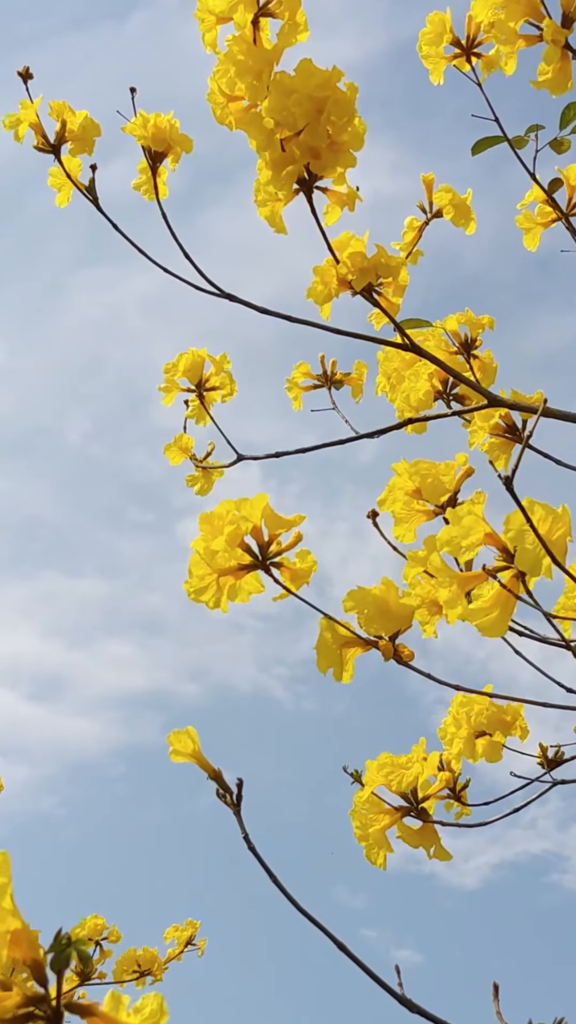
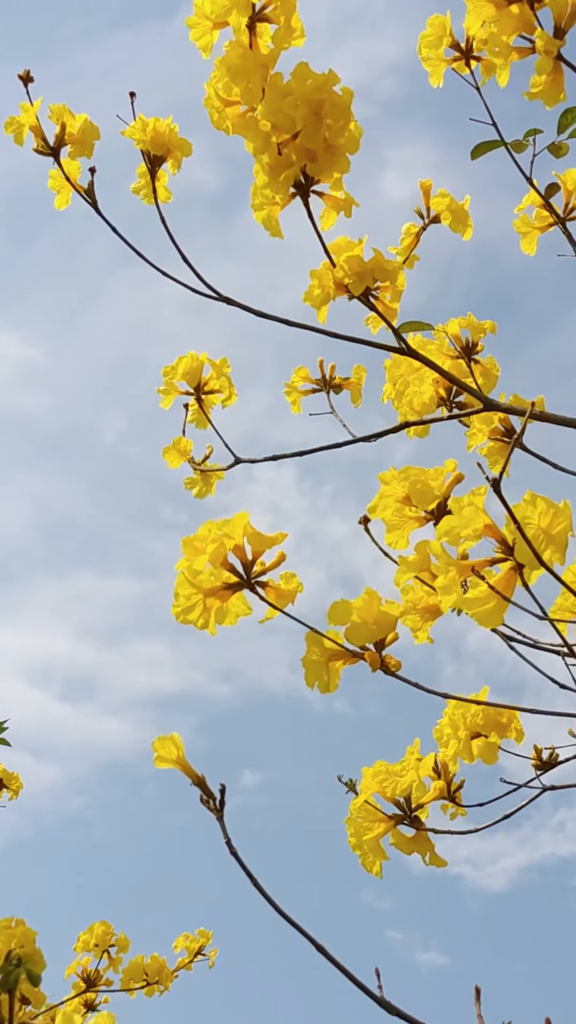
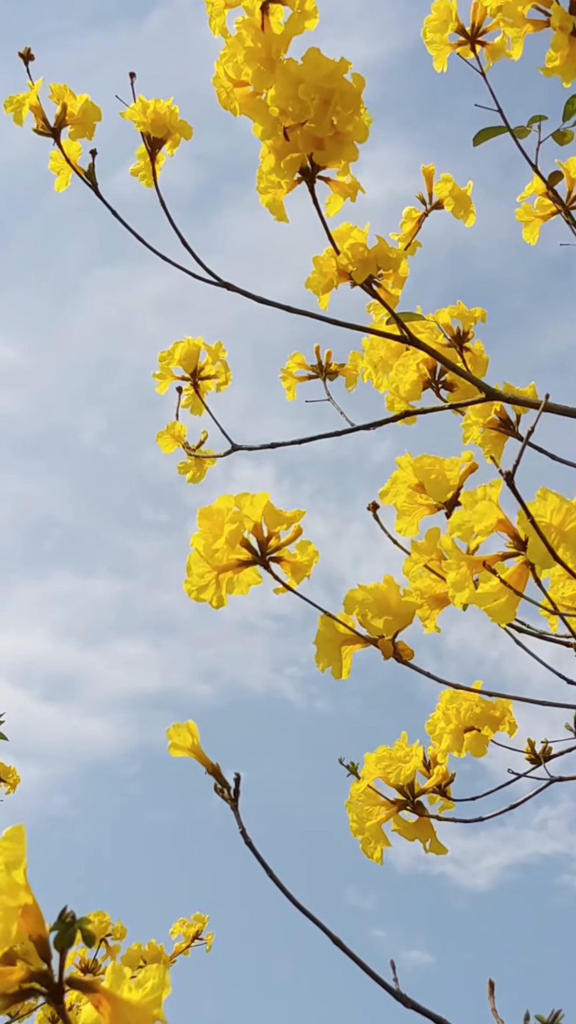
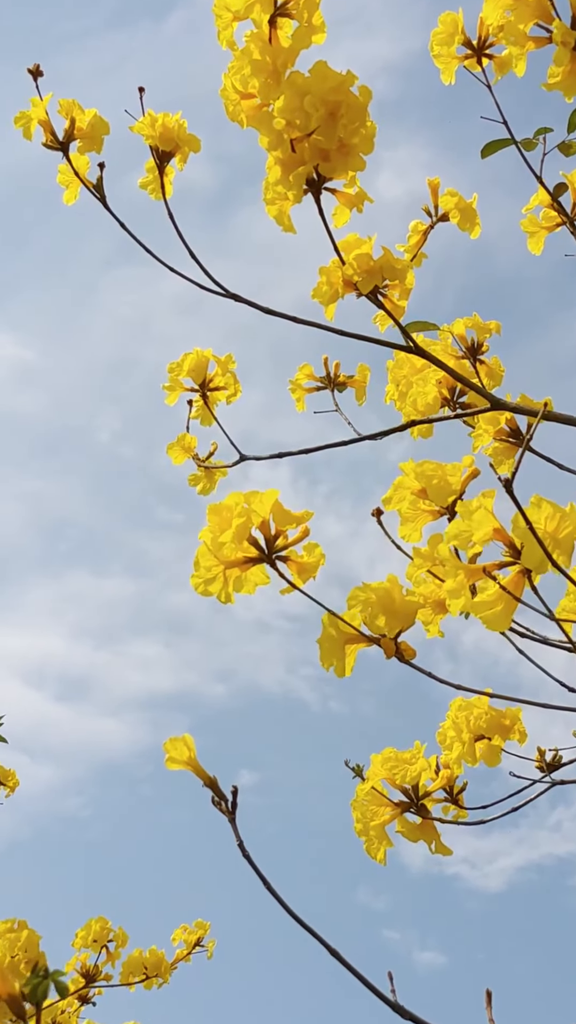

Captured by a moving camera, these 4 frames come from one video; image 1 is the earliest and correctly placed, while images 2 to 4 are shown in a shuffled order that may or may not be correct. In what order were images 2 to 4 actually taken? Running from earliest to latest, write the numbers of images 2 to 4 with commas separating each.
3, 4, 2
